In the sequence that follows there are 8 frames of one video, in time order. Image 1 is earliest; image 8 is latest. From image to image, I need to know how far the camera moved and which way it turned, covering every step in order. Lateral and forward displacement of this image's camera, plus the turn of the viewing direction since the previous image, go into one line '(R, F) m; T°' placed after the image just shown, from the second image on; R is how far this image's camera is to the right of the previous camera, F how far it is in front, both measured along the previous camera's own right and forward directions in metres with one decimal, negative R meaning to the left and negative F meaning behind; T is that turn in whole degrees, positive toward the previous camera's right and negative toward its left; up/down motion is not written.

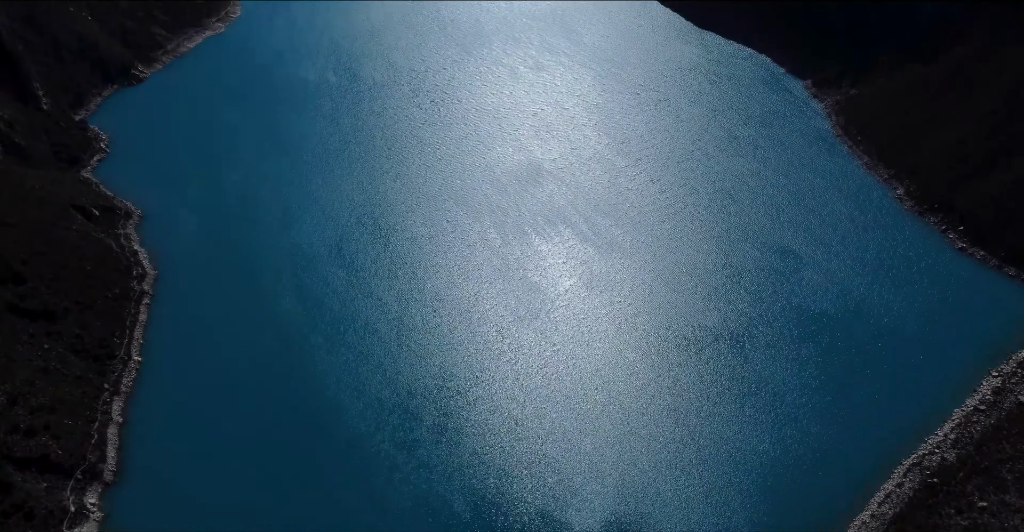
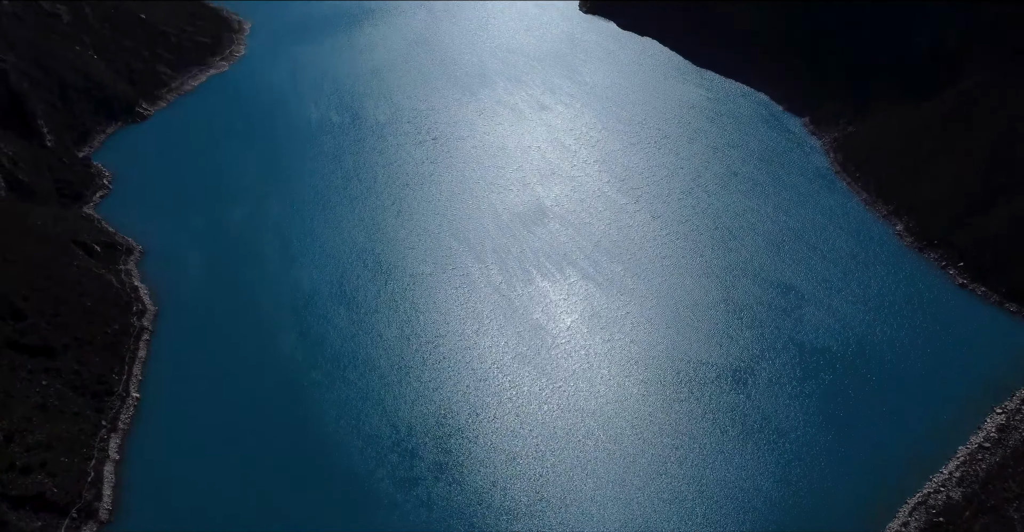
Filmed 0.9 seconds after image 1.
(+0.1, 0.0) m; 0°
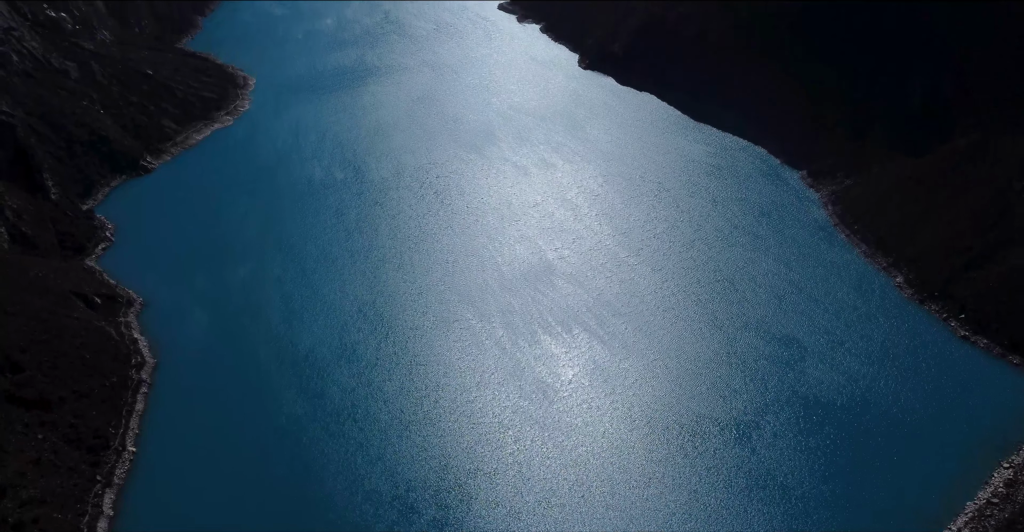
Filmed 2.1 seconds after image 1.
(0.0, 0.0) m; 0°
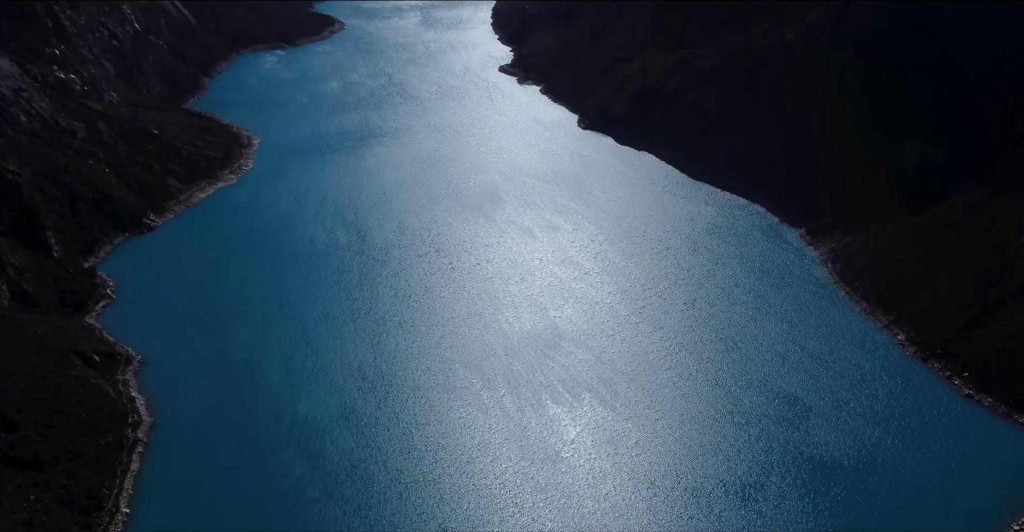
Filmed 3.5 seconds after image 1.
(0.0, 0.0) m; 0°
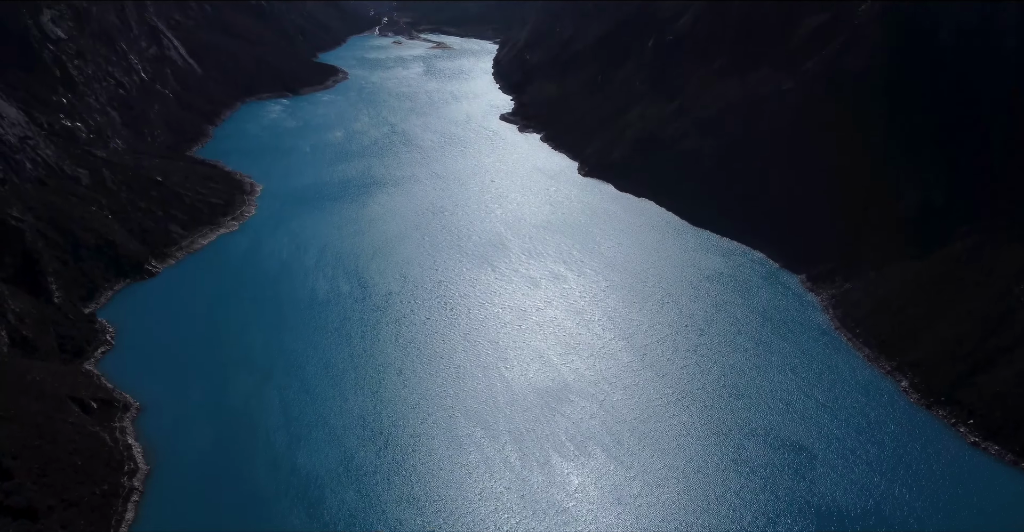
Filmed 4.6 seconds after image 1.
(0.0, 0.0) m; 0°
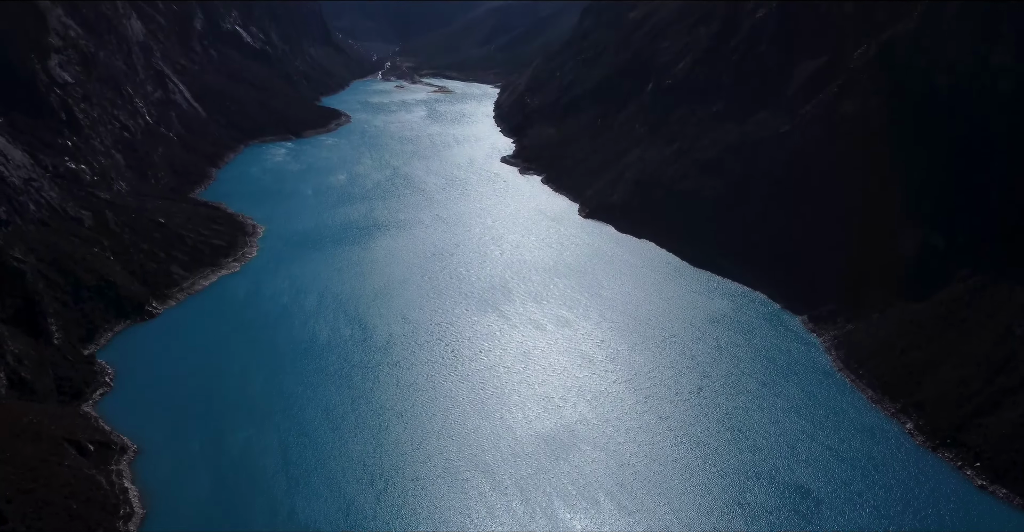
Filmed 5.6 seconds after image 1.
(-0.1, -0.1) m; 0°
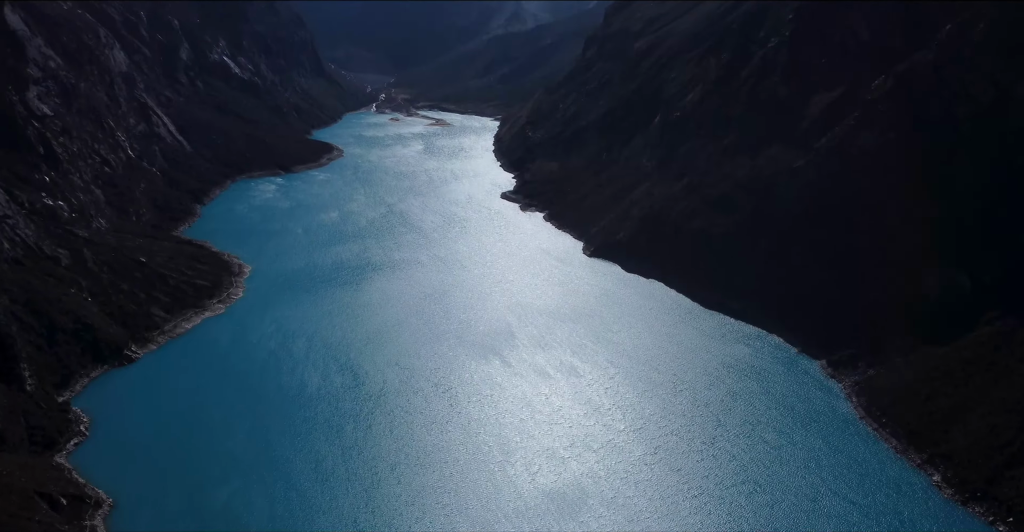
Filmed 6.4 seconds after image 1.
(-0.3, +2.5) m; 0°
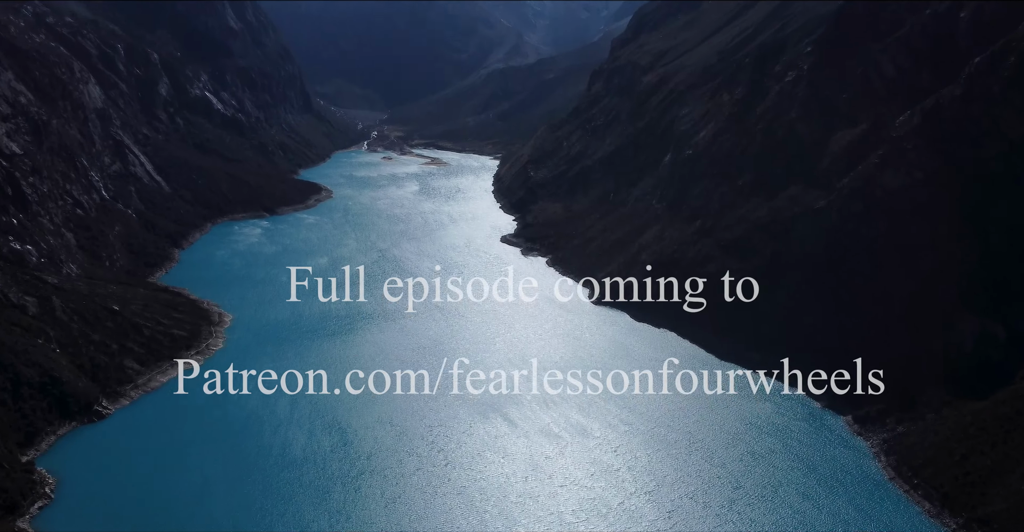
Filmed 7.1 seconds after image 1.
(-0.4, +3.0) m; +1°
